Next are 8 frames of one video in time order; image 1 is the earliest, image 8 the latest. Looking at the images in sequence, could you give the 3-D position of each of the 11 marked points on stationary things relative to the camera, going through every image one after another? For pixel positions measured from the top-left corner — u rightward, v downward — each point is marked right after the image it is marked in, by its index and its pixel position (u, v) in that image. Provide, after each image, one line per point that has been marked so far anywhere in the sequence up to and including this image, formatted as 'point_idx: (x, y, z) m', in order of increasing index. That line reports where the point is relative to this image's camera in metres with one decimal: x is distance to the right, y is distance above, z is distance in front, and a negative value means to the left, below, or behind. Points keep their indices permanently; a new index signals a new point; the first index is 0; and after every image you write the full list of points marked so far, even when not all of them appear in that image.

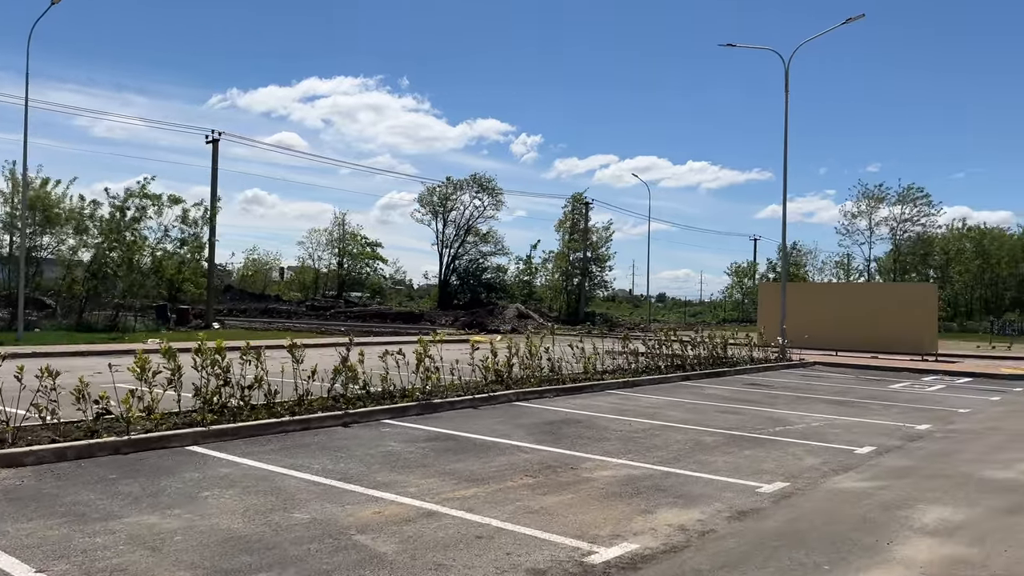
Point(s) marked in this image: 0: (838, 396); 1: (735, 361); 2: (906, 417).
0: (+5.5, -1.8, +13.8) m
1: (+5.3, -1.7, +19.0) m
2: (+5.6, -1.8, +11.5) m
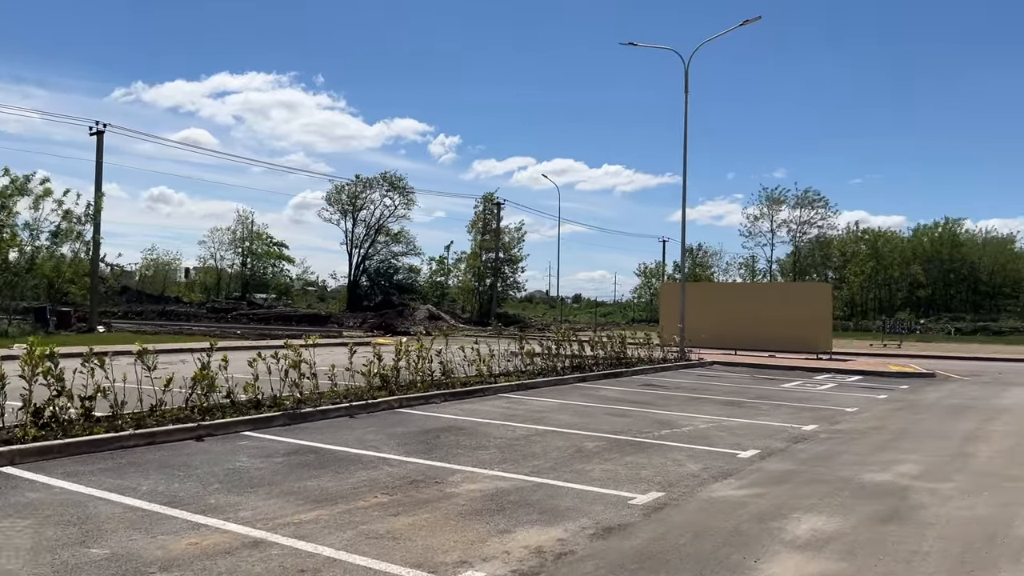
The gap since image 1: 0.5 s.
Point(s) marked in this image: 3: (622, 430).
0: (+3.7, -1.8, +13.7) m
1: (+2.9, -1.7, +18.9) m
2: (+4.0, -1.8, +11.4) m
3: (+1.4, -1.7, +10.0) m
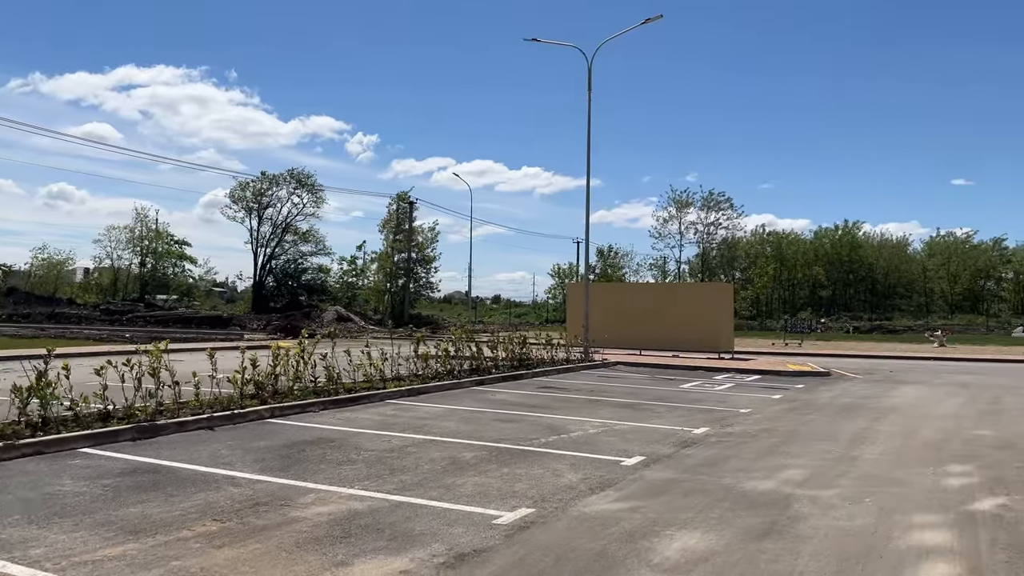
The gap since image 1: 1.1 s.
0: (+1.9, -1.8, +13.3) m
1: (+0.6, -1.7, +18.4) m
2: (+2.4, -1.8, +11.1) m
3: (-0.1, -1.7, +9.4) m
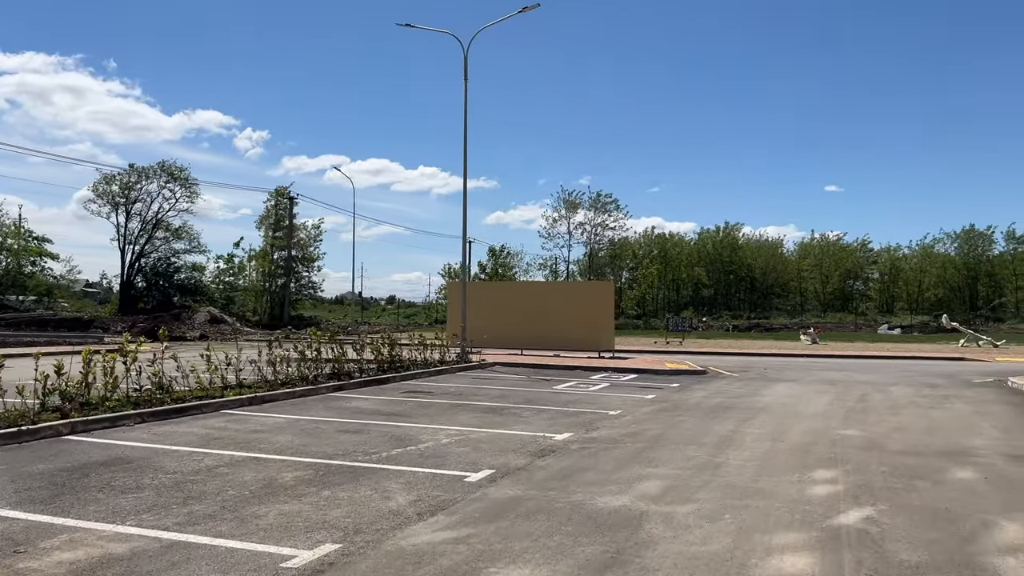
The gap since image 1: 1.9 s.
0: (-0.3, -1.8, +12.5) m
1: (-2.3, -1.7, +17.4) m
2: (+0.5, -1.8, +10.4) m
3: (-1.7, -1.7, +8.4) m
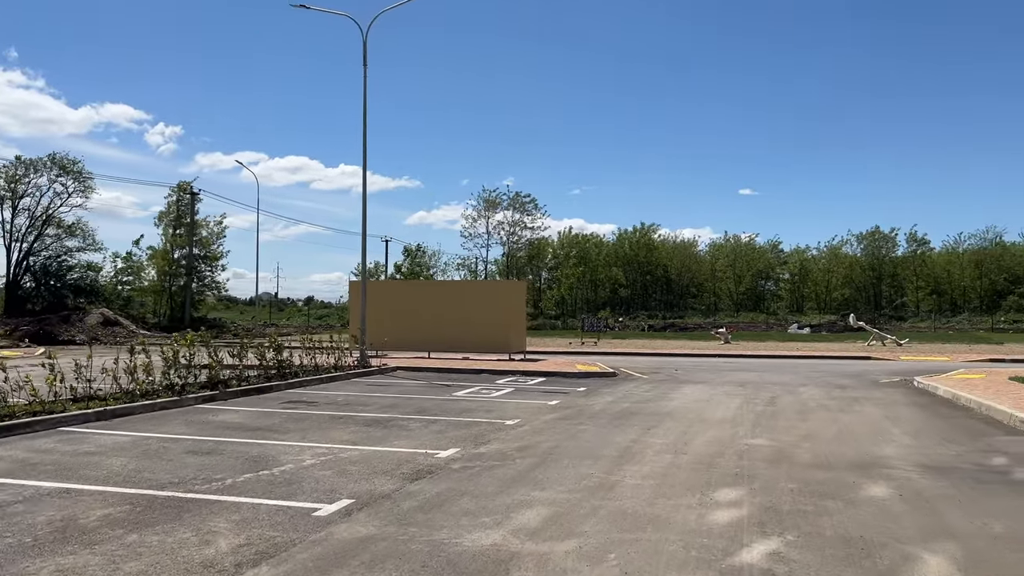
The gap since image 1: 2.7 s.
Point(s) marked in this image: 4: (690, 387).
0: (-1.9, -1.8, +11.4) m
1: (-4.3, -1.7, +16.1) m
2: (-0.8, -1.7, +9.4) m
3: (-2.9, -1.7, +7.1) m
4: (+3.5, -2.0, +16.0) m
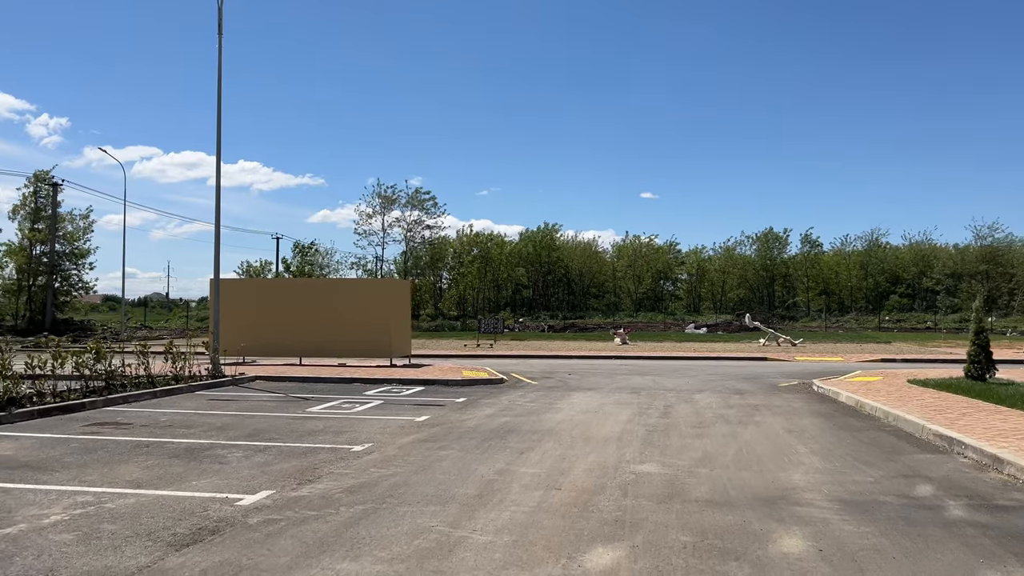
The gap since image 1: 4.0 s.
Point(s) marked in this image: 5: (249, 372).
0: (-3.6, -1.7, +9.4) m
1: (-6.5, -1.6, +13.7) m
2: (-2.3, -1.7, +7.5) m
3: (-4.1, -1.6, +5.0) m
4: (+1.2, -1.9, +14.6) m
5: (-5.7, -1.8, +17.6) m
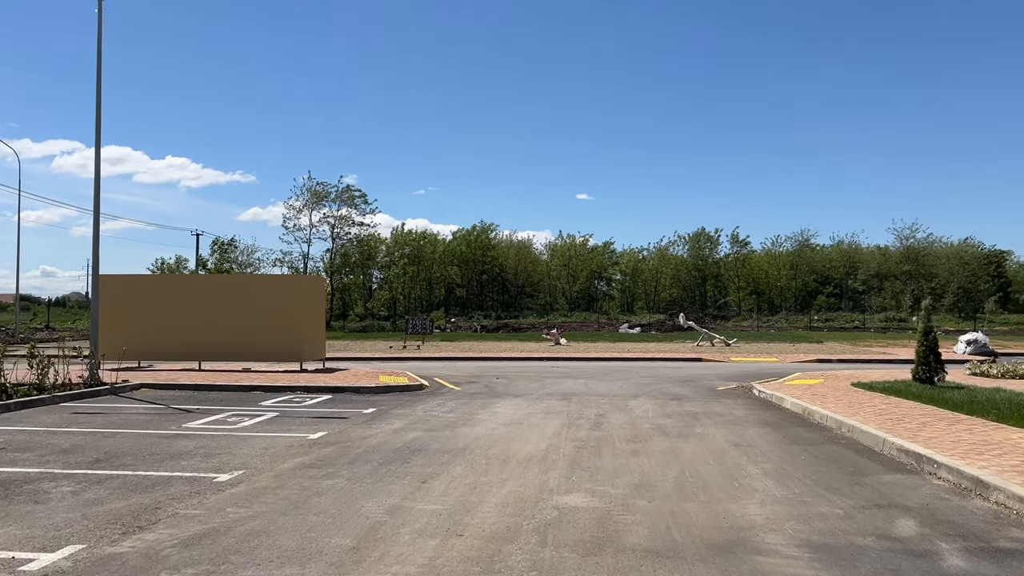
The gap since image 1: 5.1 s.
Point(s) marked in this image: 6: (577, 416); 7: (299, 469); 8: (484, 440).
0: (-4.5, -1.7, +7.6) m
1: (-7.8, -1.6, +11.7) m
2: (-3.1, -1.6, +5.8) m
3: (-4.7, -1.6, +3.3) m
4: (-0.1, -1.9, +13.2) m
5: (-7.2, -1.8, +15.6) m
6: (+0.9, -1.8, +11.4) m
7: (-2.0, -1.7, +7.7) m
8: (-0.3, -1.7, +9.1) m
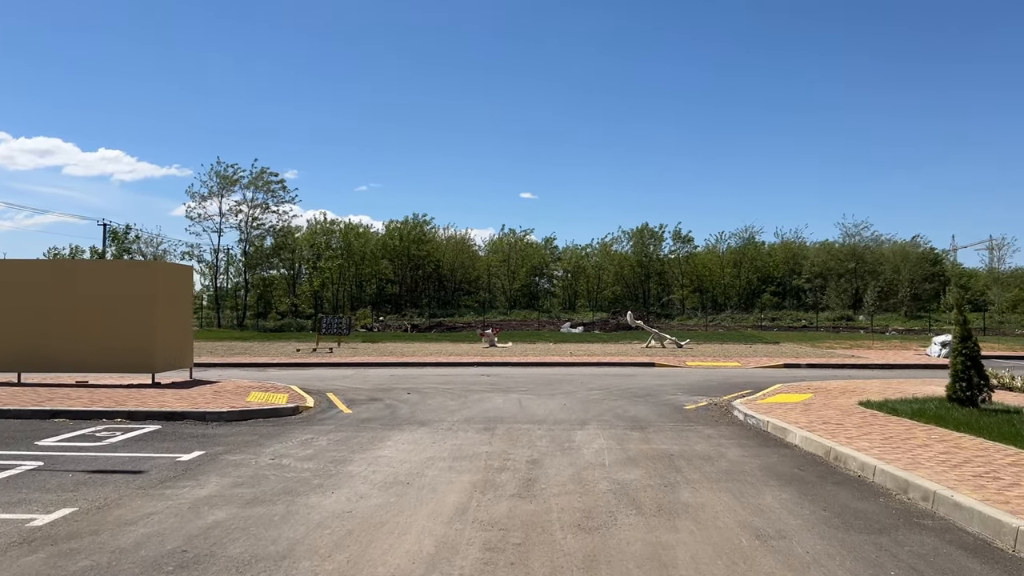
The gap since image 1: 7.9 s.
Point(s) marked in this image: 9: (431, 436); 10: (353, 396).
0: (-5.3, -1.5, +3.5) m
1: (-8.8, -1.4, +7.4) m
2: (-3.7, -1.5, +1.8) m
3: (-5.1, -1.4, -0.9) m
4: (-1.3, -1.7, +9.4) m
5: (-8.6, -1.6, +11.3) m
6: (-0.1, -1.7, +7.6) m
7: (-2.8, -1.6, +3.7) m
8: (-1.2, -1.6, +5.3) m
9: (-0.9, -1.7, +9.4) m
10: (-2.7, -1.9, +14.1) m
